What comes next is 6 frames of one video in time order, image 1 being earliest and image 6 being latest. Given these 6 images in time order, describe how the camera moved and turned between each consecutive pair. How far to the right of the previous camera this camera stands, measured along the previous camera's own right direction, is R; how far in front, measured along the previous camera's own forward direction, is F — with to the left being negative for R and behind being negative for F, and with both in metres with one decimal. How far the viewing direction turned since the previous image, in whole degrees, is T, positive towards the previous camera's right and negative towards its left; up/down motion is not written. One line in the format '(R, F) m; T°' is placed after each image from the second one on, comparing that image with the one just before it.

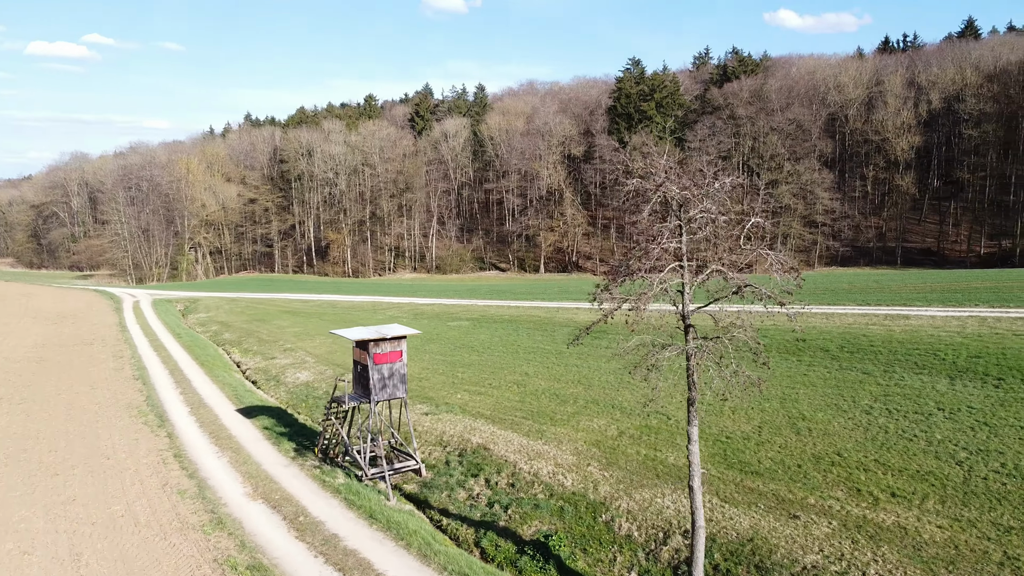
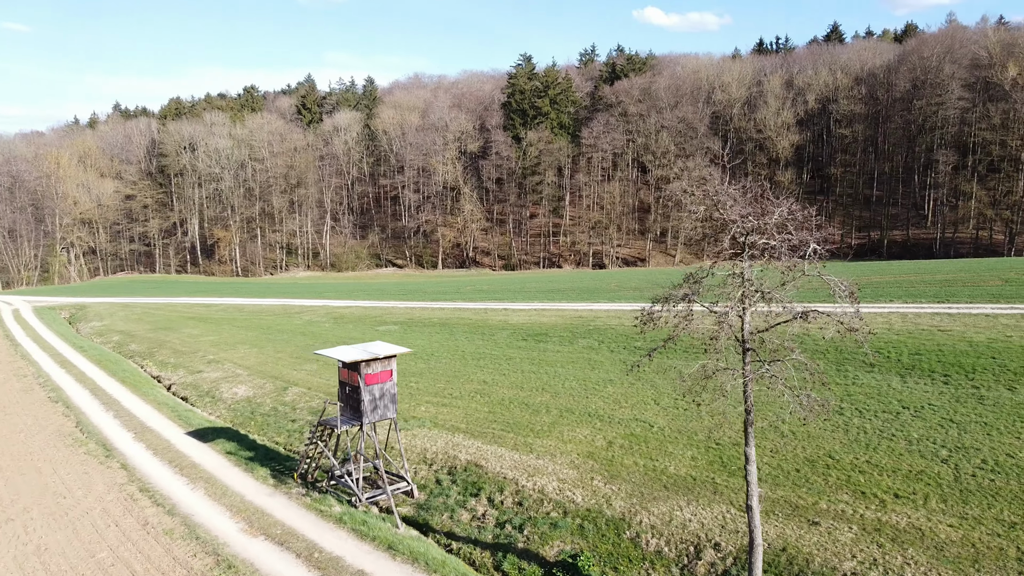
(-2.4, +0.4) m; +9°
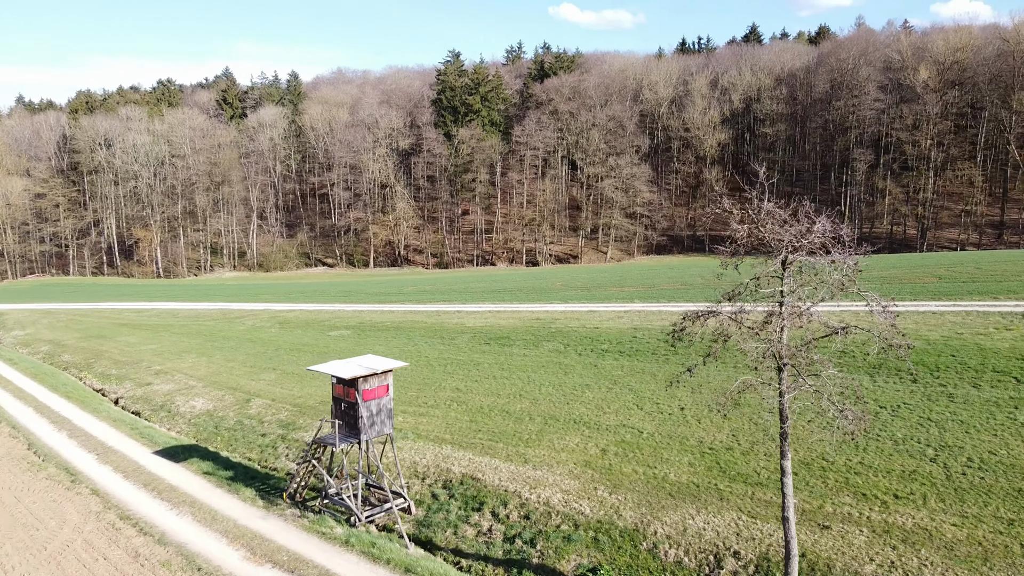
(-1.6, +0.3) m; +6°
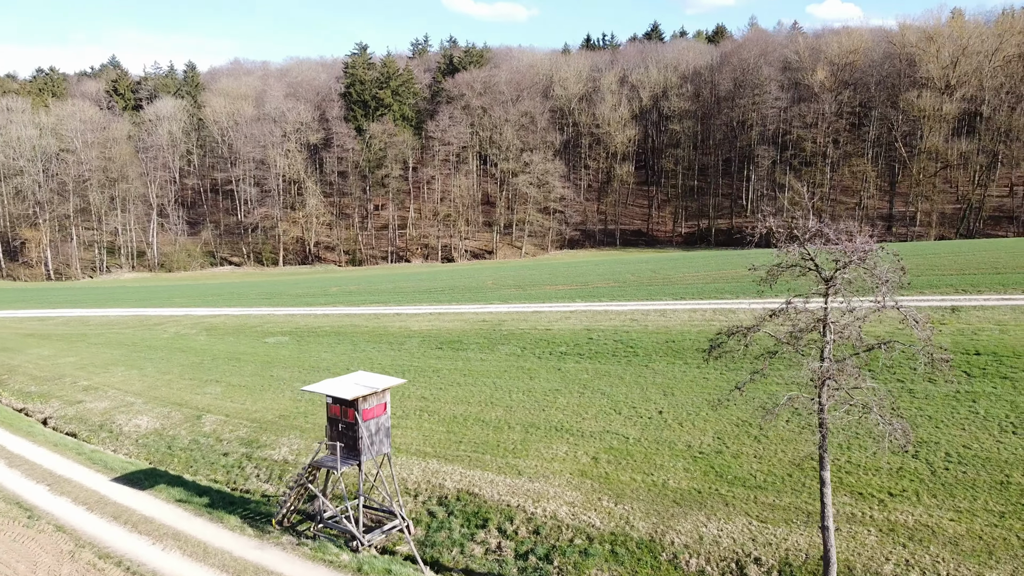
(-2.0, +0.4) m; +7°
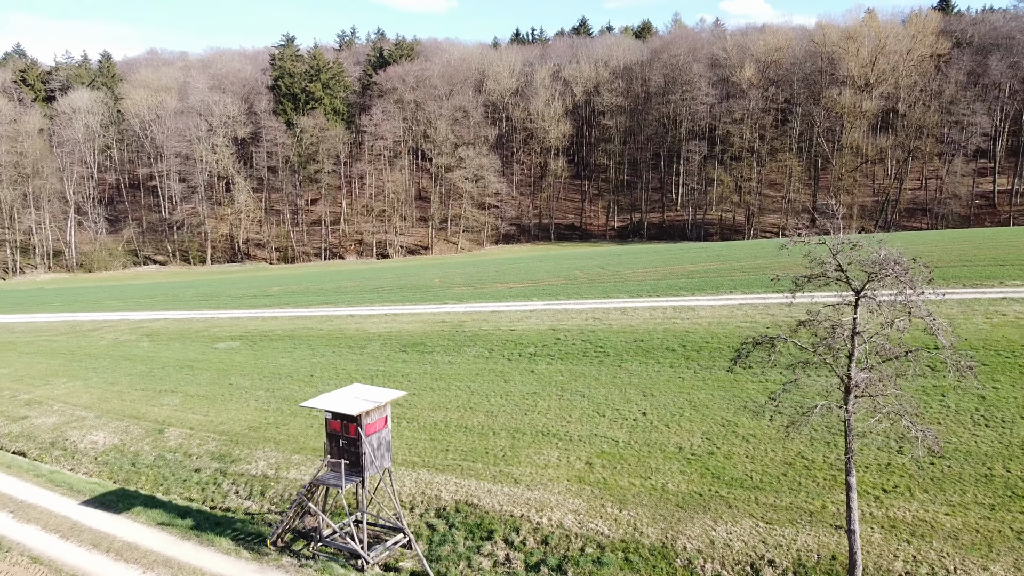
(-1.5, +0.3) m; +5°
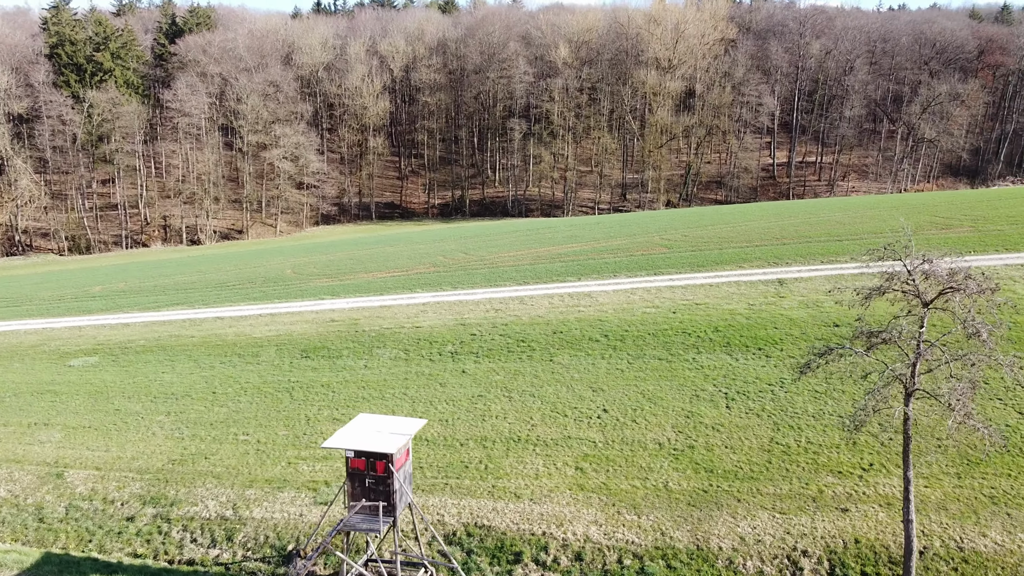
(-4.2, +1.2) m; +15°
